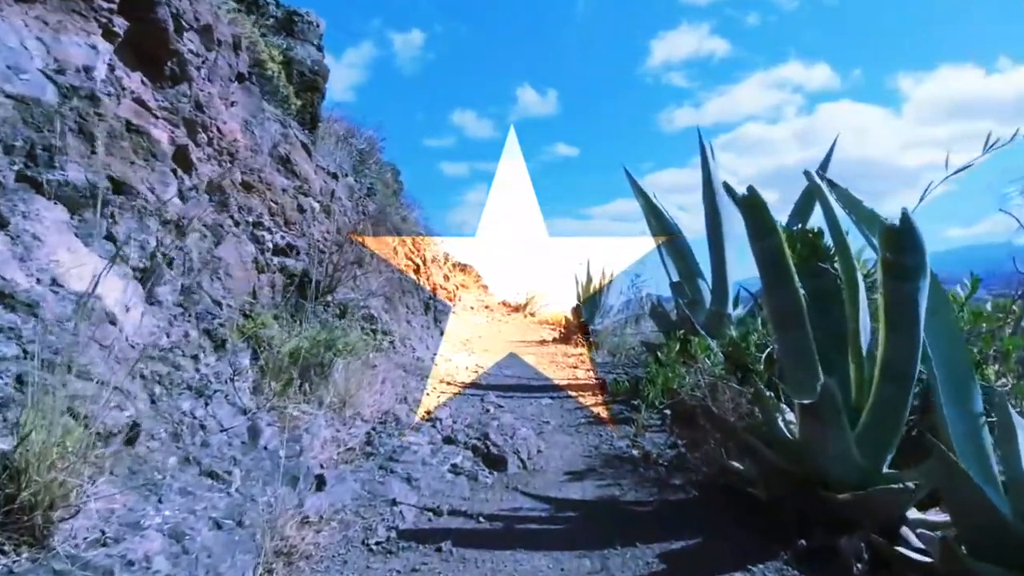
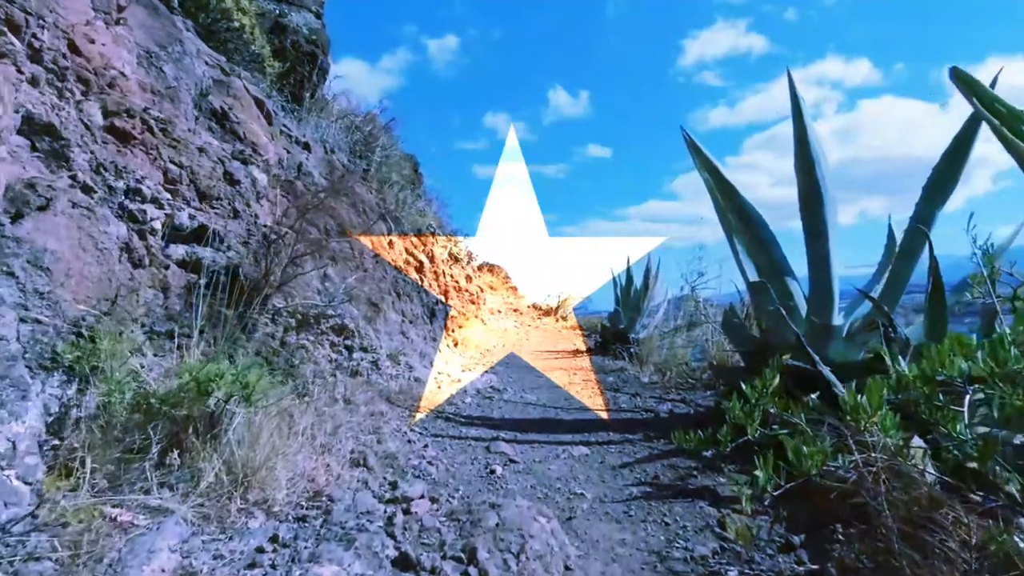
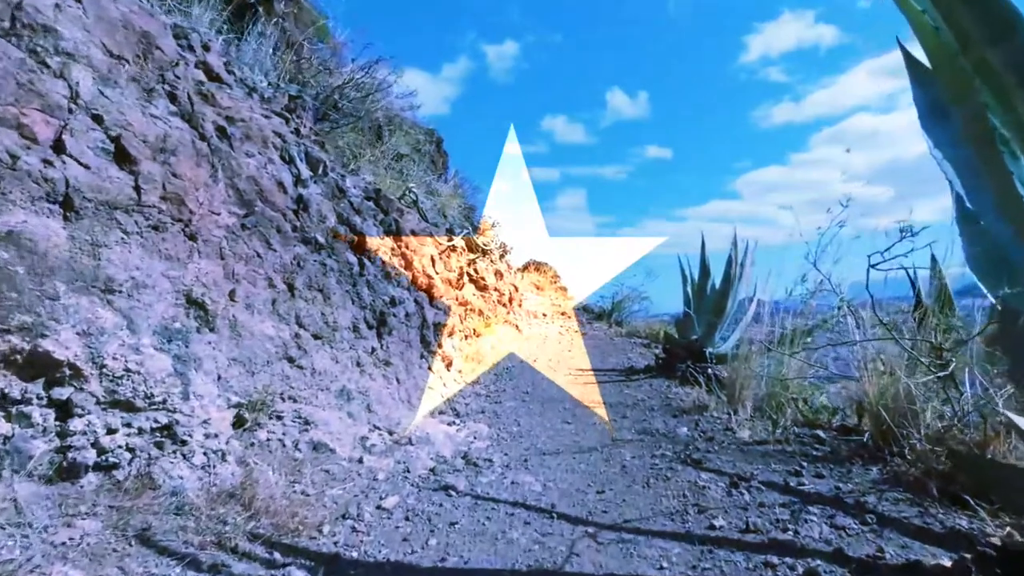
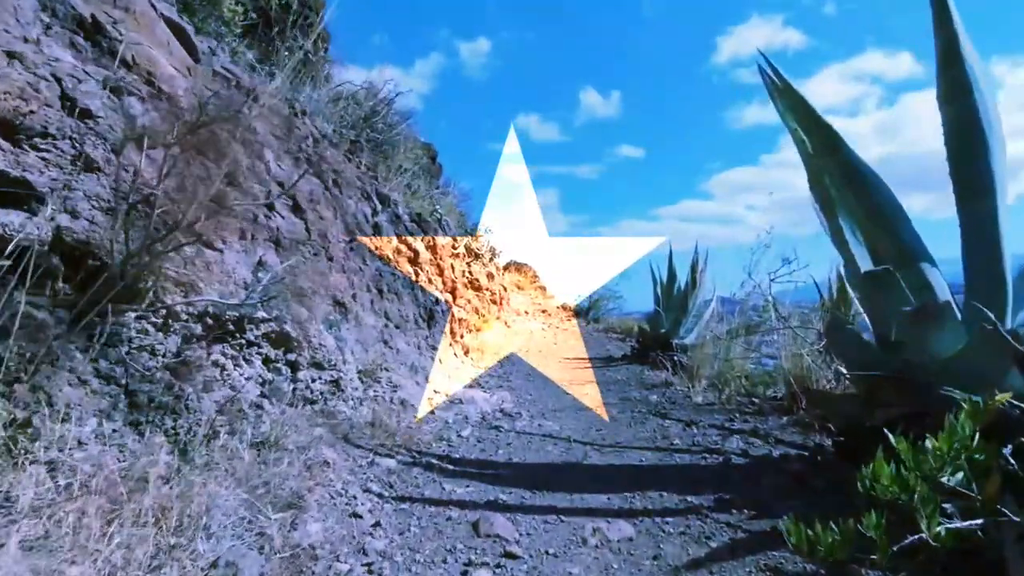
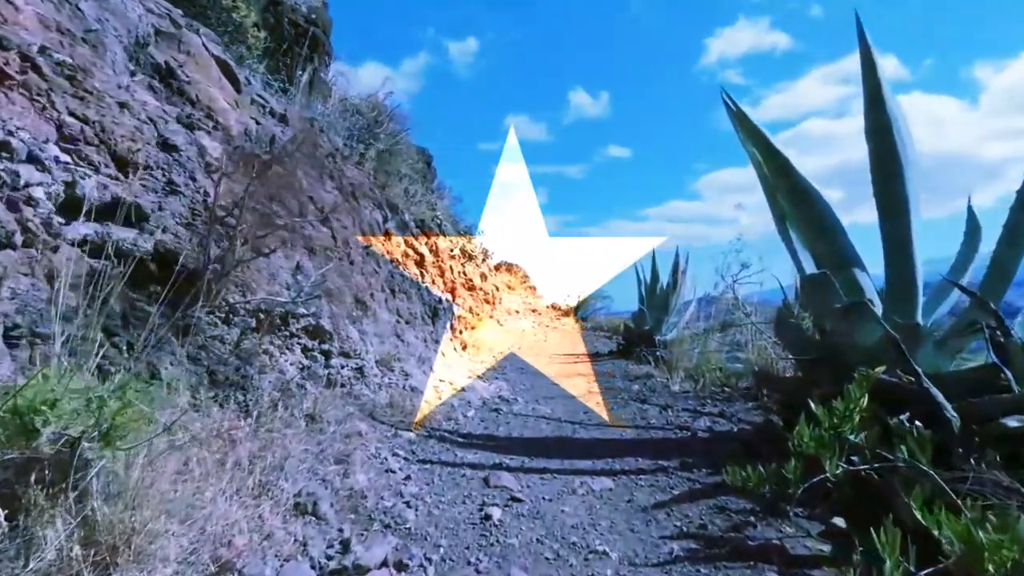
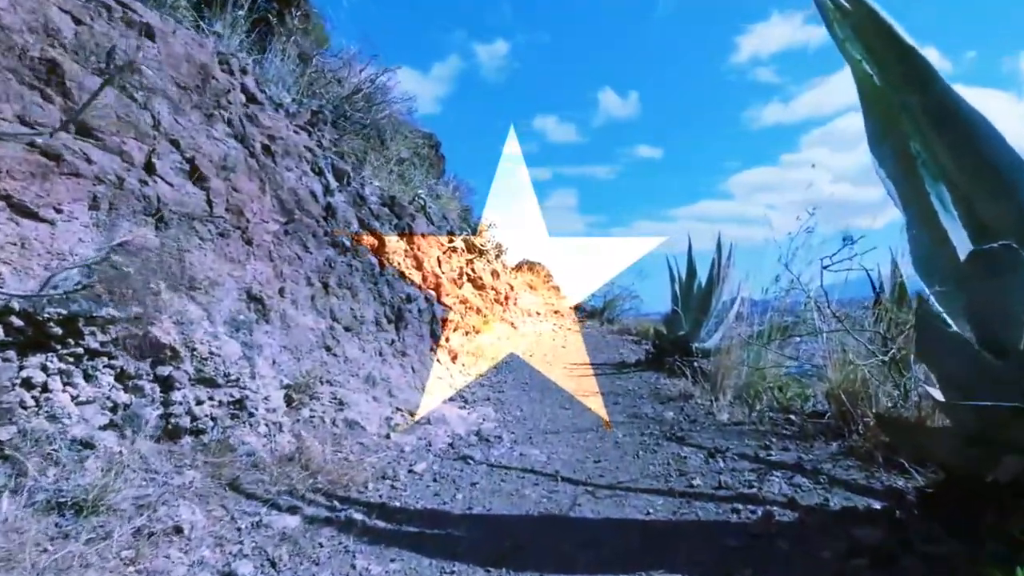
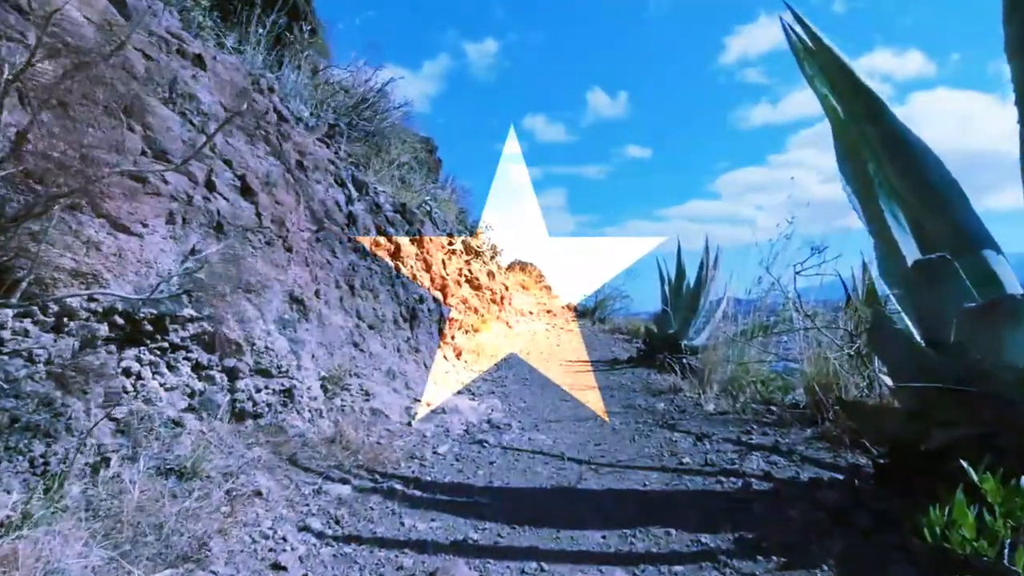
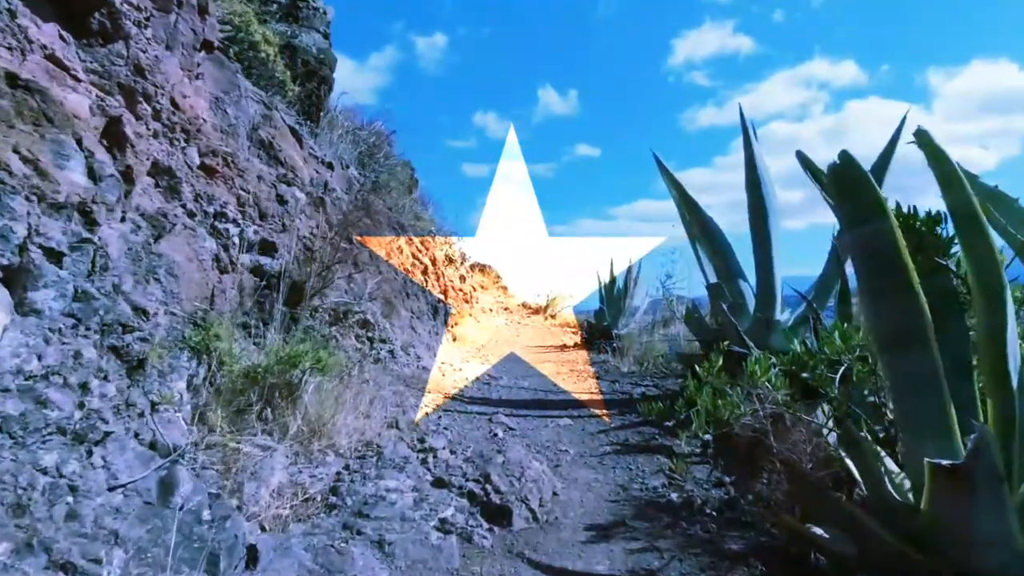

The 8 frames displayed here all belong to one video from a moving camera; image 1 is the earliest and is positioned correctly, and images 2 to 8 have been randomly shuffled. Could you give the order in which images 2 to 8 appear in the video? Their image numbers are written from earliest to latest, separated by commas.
8, 2, 5, 4, 7, 6, 3
